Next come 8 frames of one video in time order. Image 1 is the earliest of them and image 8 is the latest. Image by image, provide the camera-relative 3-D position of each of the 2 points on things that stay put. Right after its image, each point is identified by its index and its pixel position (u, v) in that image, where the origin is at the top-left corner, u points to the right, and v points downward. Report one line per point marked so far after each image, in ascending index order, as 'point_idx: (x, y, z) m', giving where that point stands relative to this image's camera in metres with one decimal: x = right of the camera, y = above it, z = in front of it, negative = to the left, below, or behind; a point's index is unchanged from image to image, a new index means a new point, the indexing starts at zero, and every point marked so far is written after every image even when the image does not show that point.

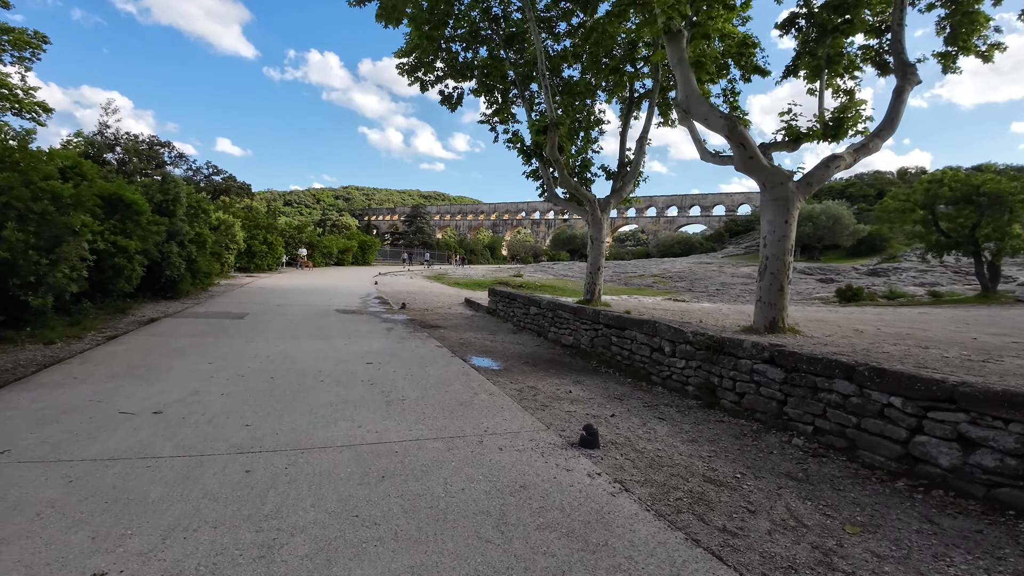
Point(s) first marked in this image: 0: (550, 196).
0: (+0.9, +2.2, +12.1) m
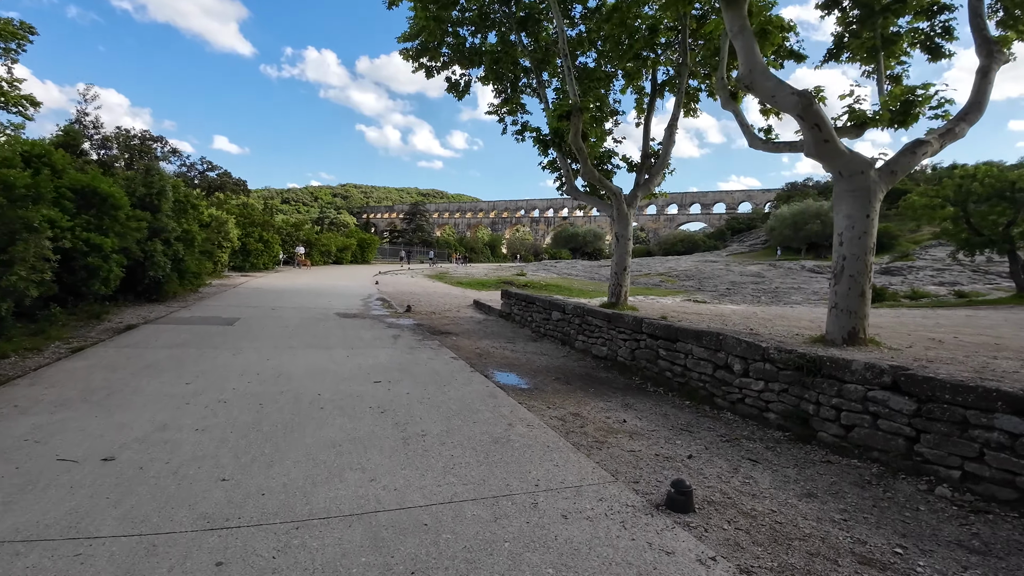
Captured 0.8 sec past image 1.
0: (+1.2, +2.1, +11.1) m
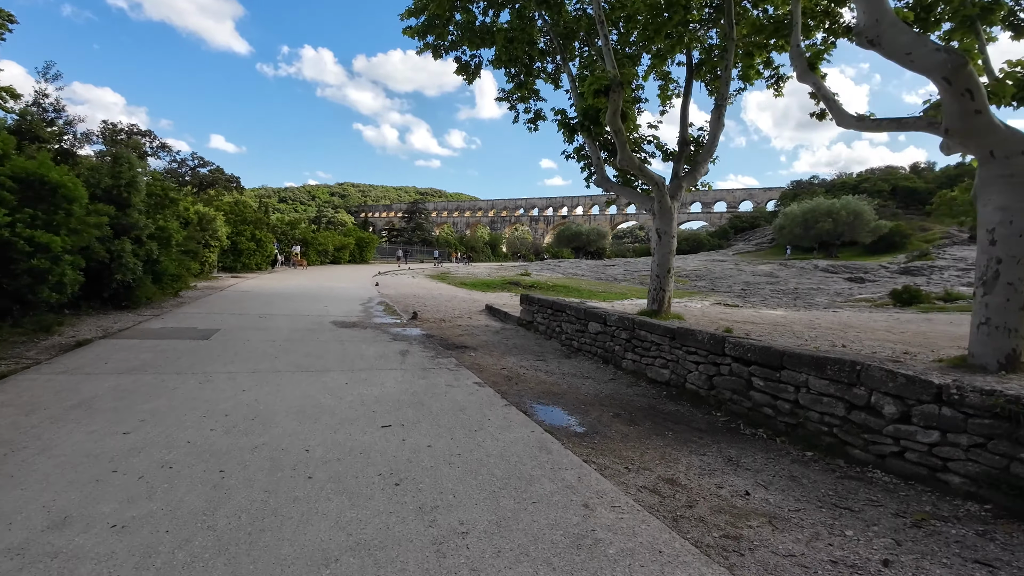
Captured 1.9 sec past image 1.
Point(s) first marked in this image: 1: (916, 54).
0: (+1.7, +2.1, +9.7) m
1: (+3.5, +2.1, +4.5) m
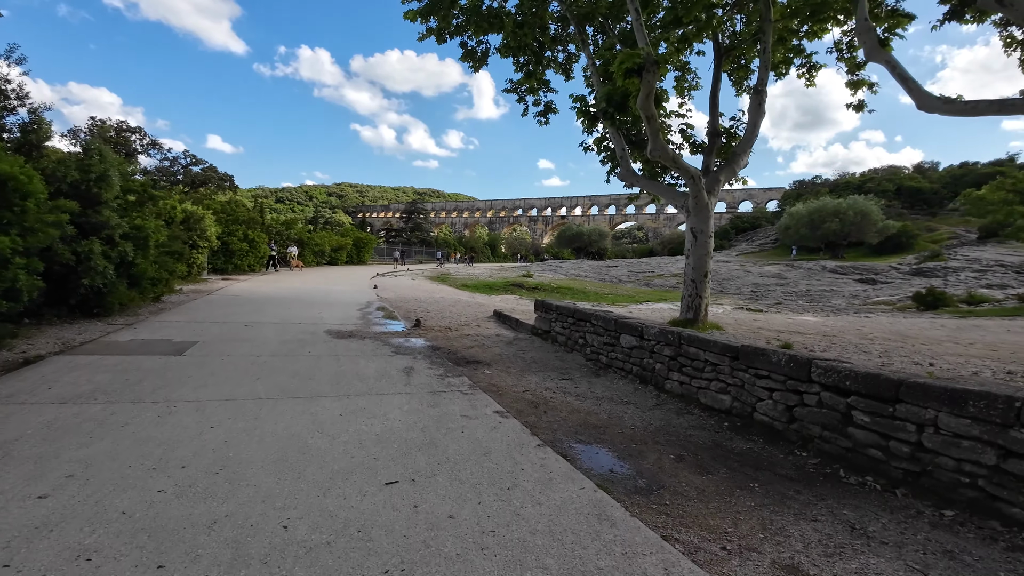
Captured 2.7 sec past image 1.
0: (+1.9, +2.0, +8.7) m
1: (+3.8, +2.1, +3.5) m
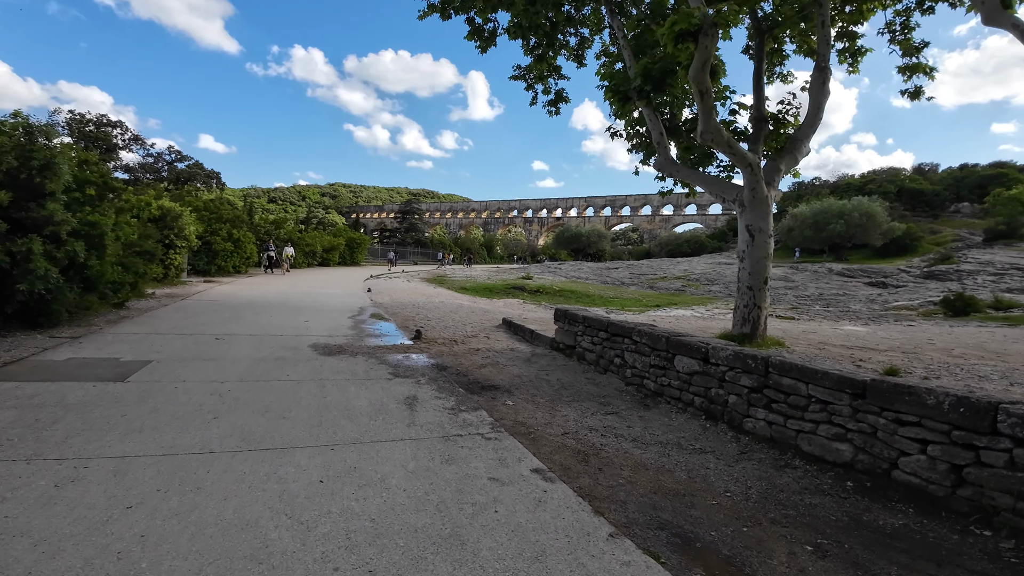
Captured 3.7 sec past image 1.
0: (+2.2, +1.9, +7.5) m
1: (+4.1, +2.0, +2.3) m
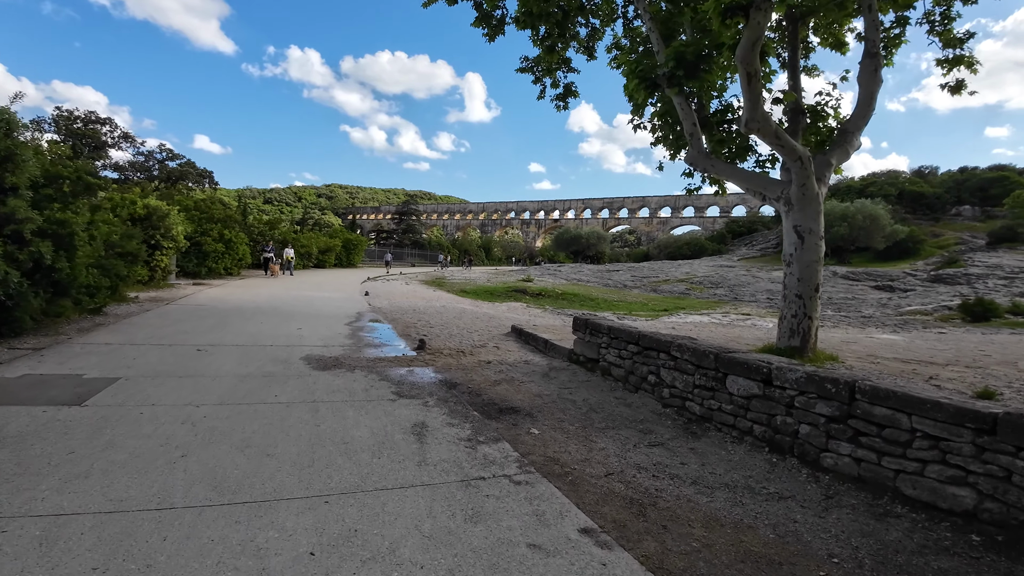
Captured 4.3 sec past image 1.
0: (+2.4, +1.8, +6.7) m
1: (+4.4, +1.9, +1.6) m
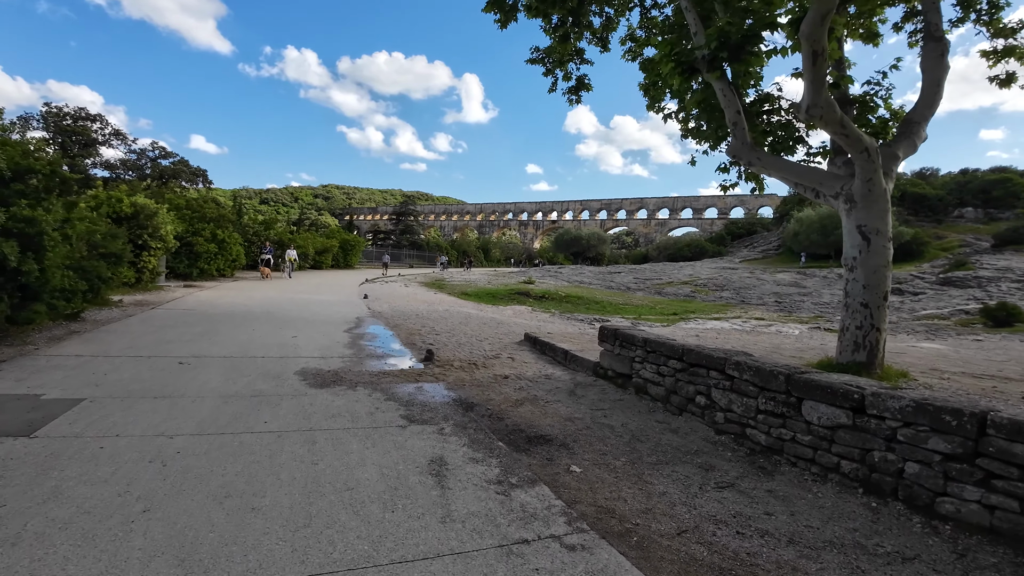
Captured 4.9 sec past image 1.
0: (+2.6, +1.7, +6.0) m
1: (+4.7, +1.8, +1.0) m
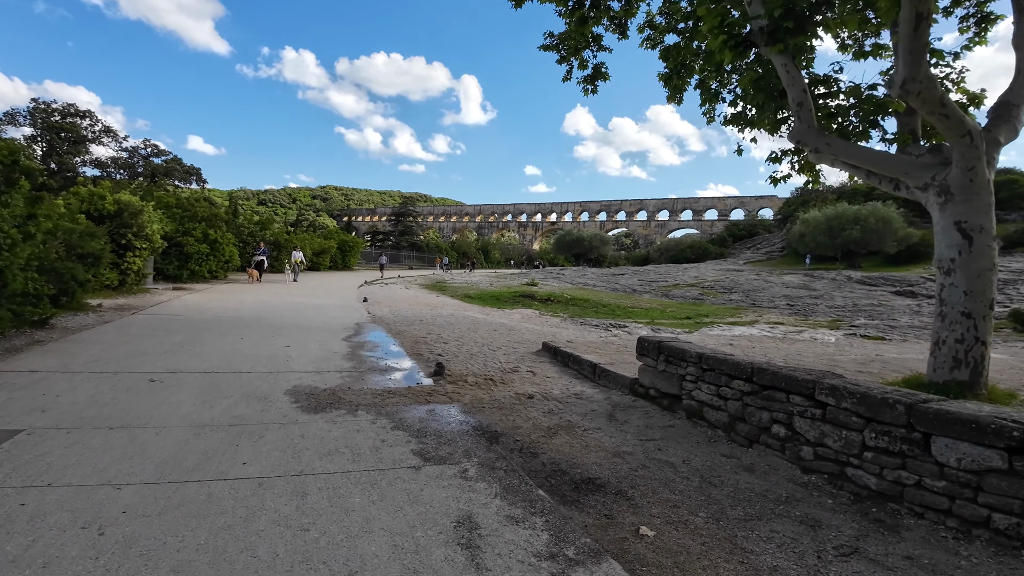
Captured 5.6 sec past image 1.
0: (+2.9, +1.6, +5.2) m
1: (+5.0, +1.8, +0.1) m
